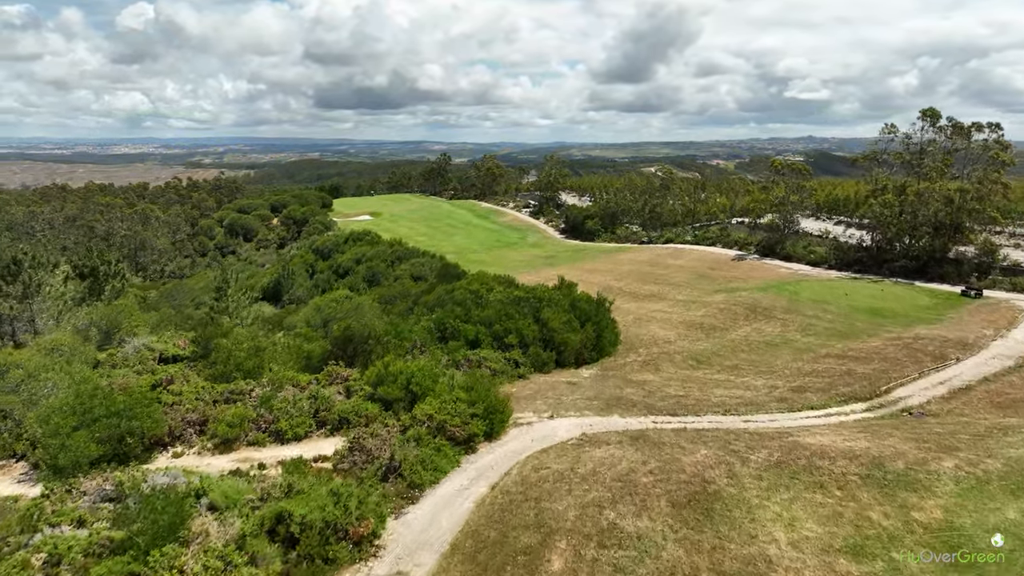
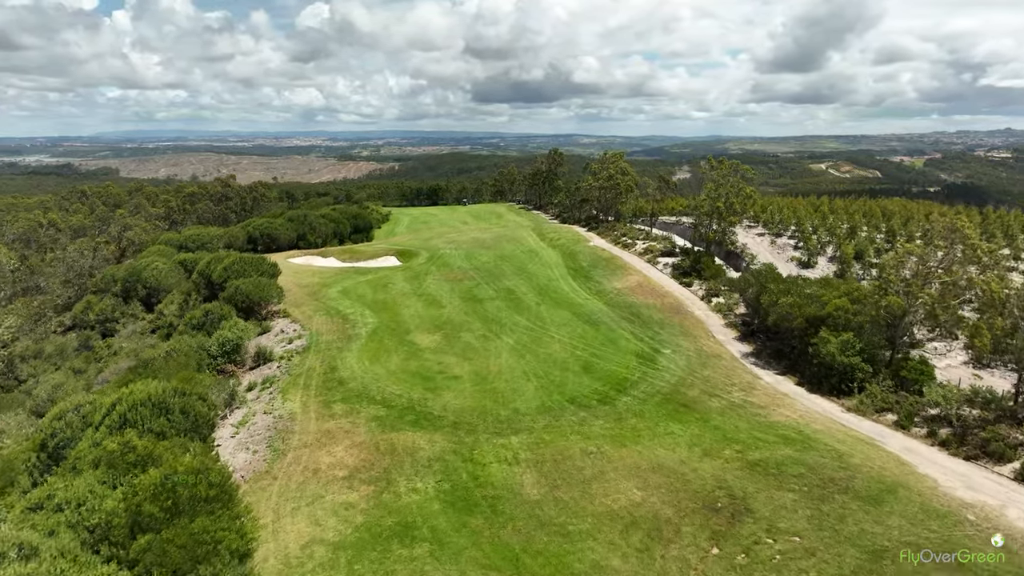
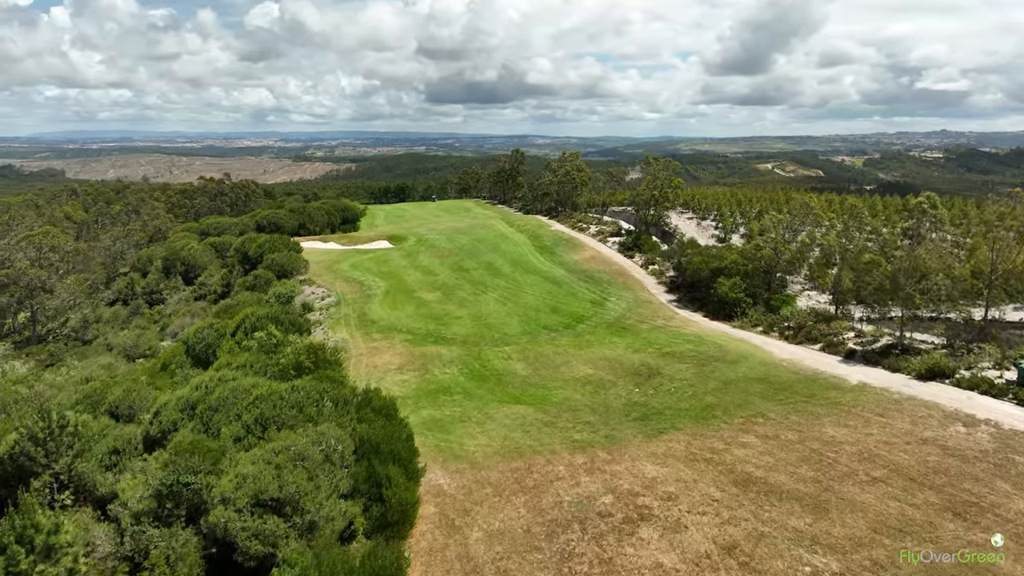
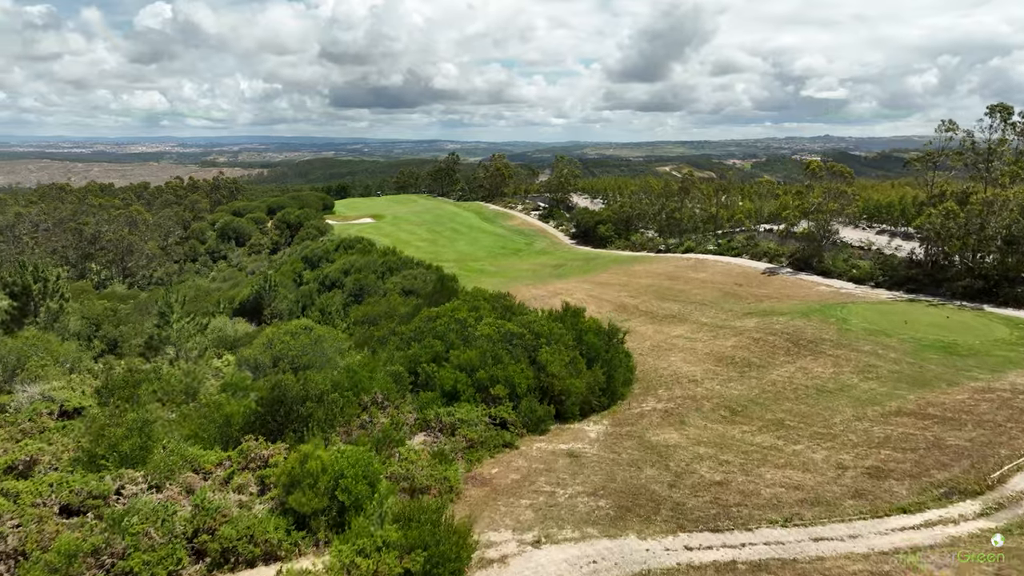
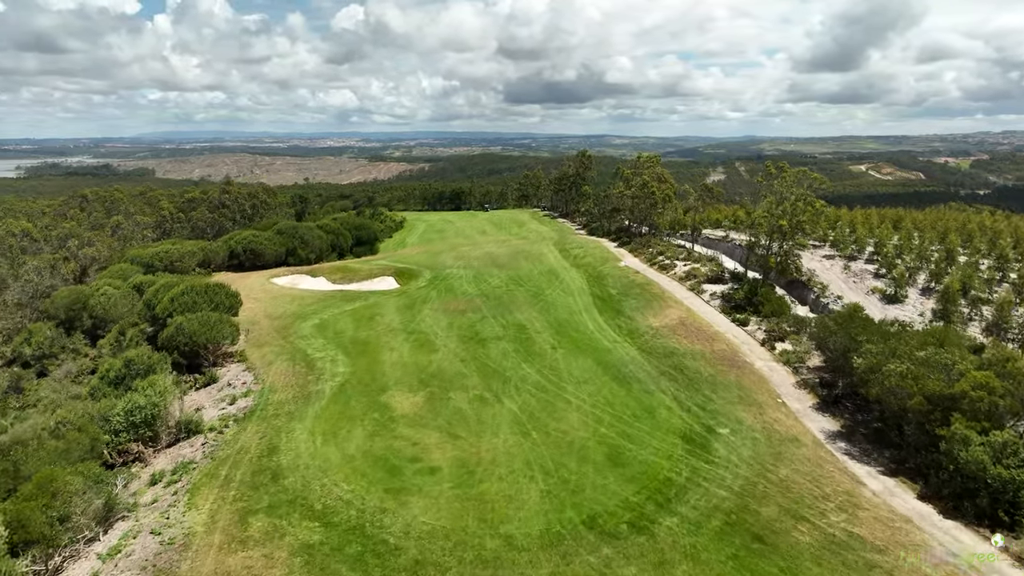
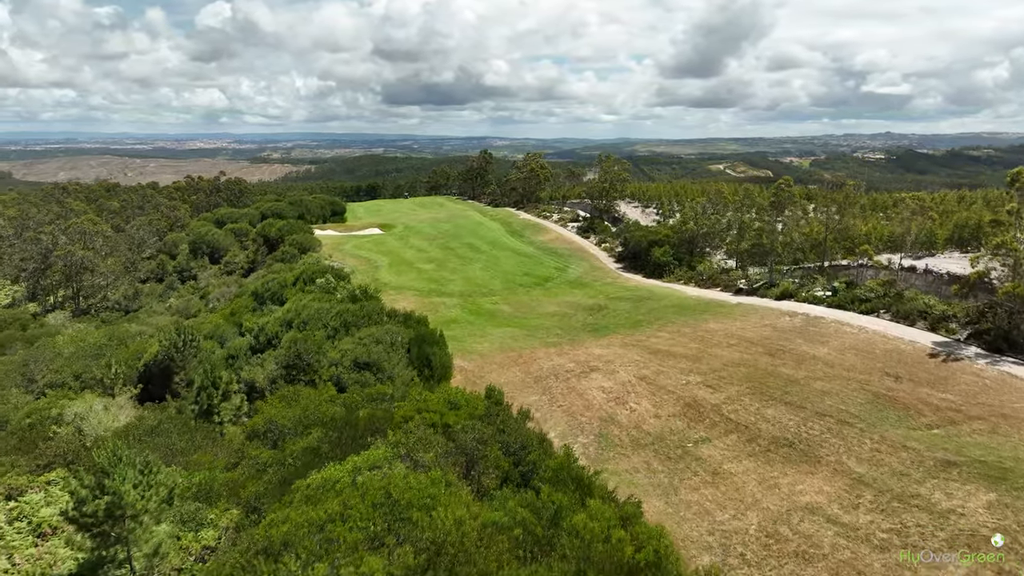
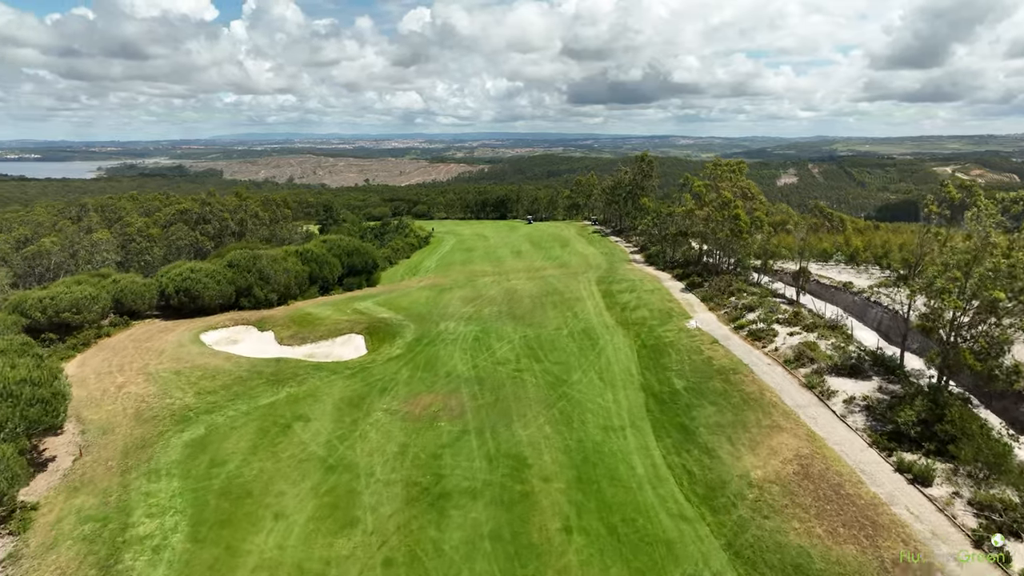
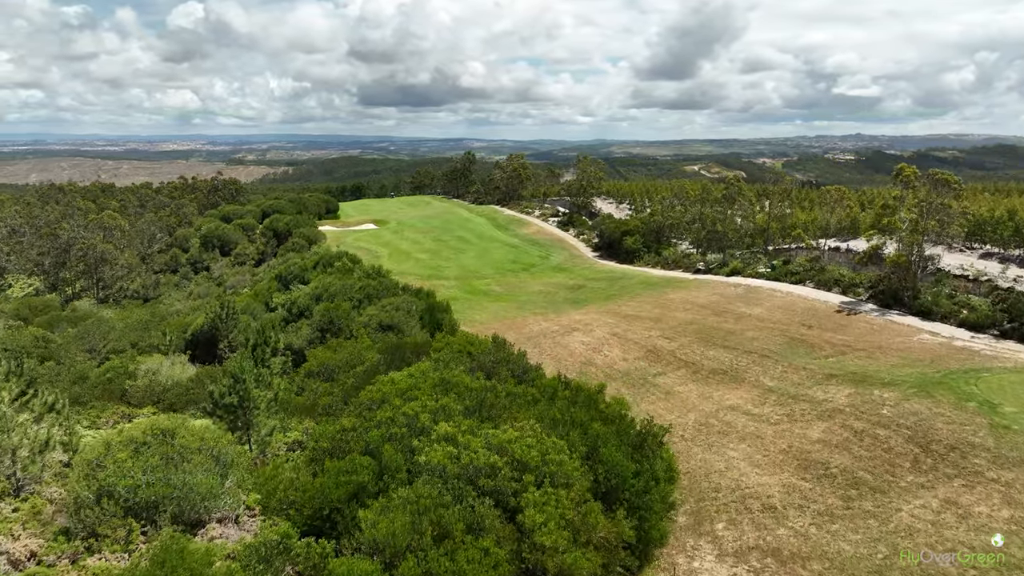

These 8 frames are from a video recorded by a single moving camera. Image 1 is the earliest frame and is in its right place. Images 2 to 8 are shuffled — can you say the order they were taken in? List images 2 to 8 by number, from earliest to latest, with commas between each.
4, 8, 6, 3, 2, 5, 7
